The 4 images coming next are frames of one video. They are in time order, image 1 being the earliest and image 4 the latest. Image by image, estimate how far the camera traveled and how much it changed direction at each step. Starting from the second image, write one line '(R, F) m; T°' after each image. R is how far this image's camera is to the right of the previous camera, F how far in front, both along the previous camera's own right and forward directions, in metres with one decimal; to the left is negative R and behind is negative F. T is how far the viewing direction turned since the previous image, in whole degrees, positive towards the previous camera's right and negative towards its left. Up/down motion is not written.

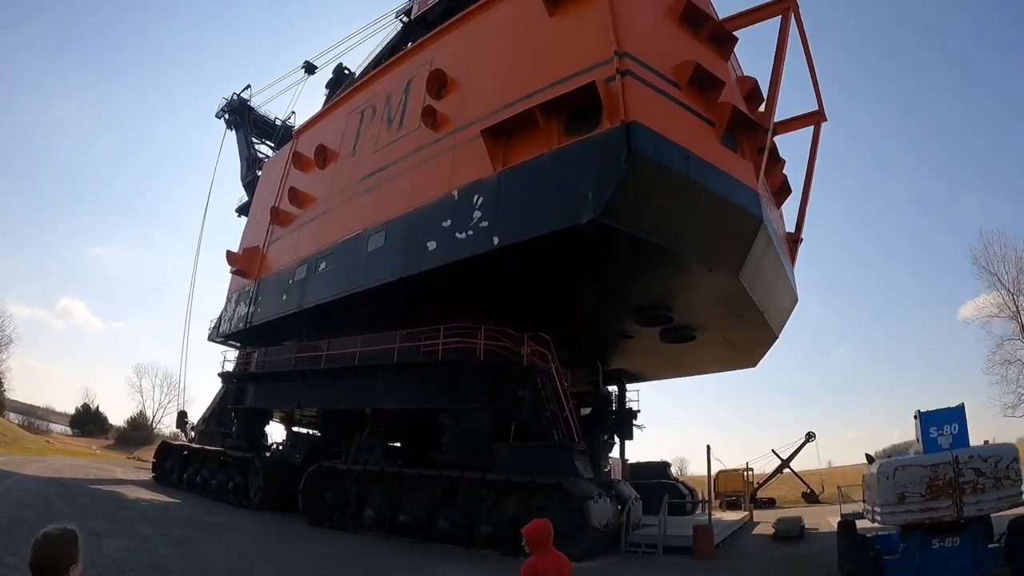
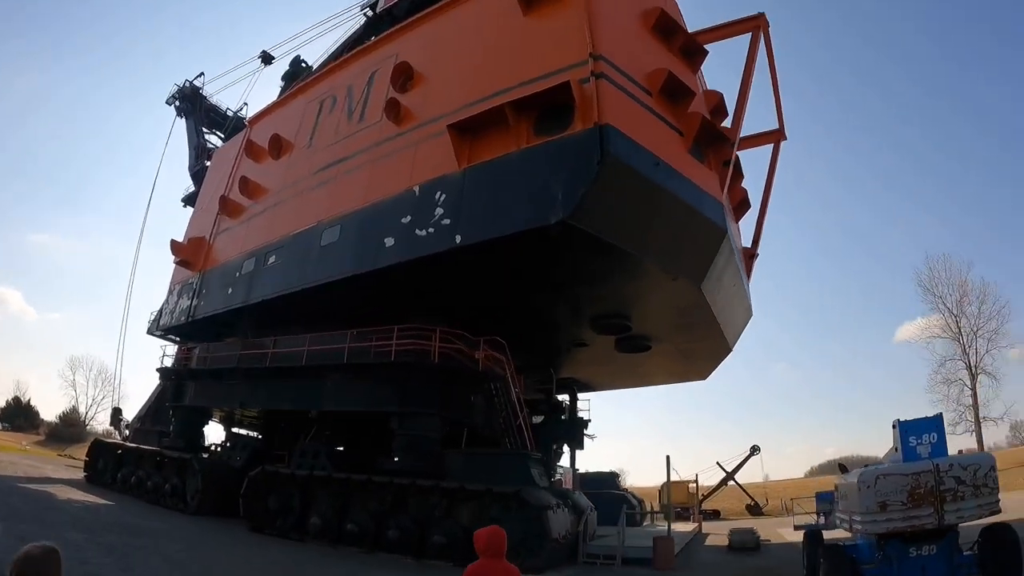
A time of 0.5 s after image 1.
(-0.2, +0.3) m; +4°
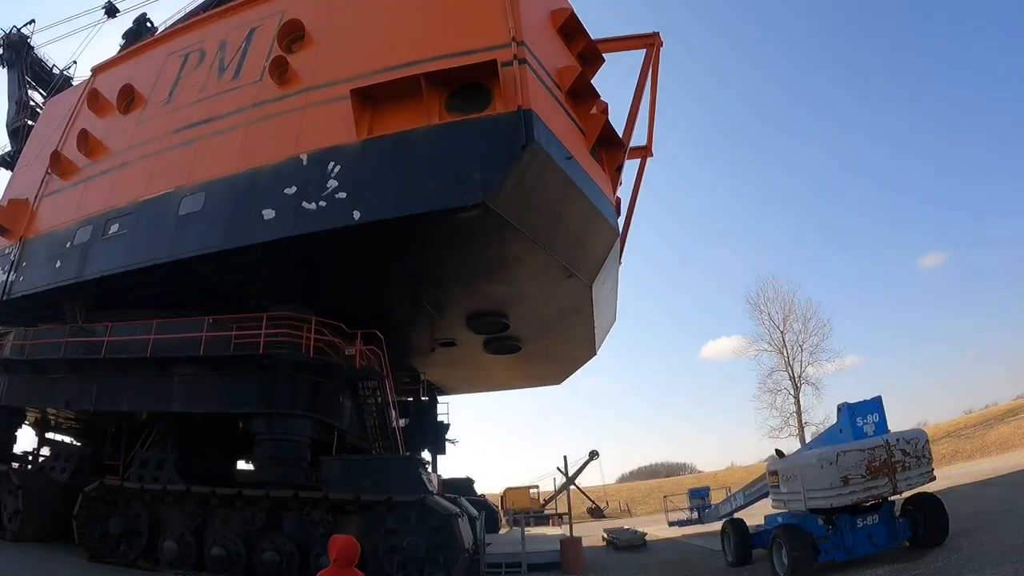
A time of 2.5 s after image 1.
(-1.6, +0.8) m; +17°
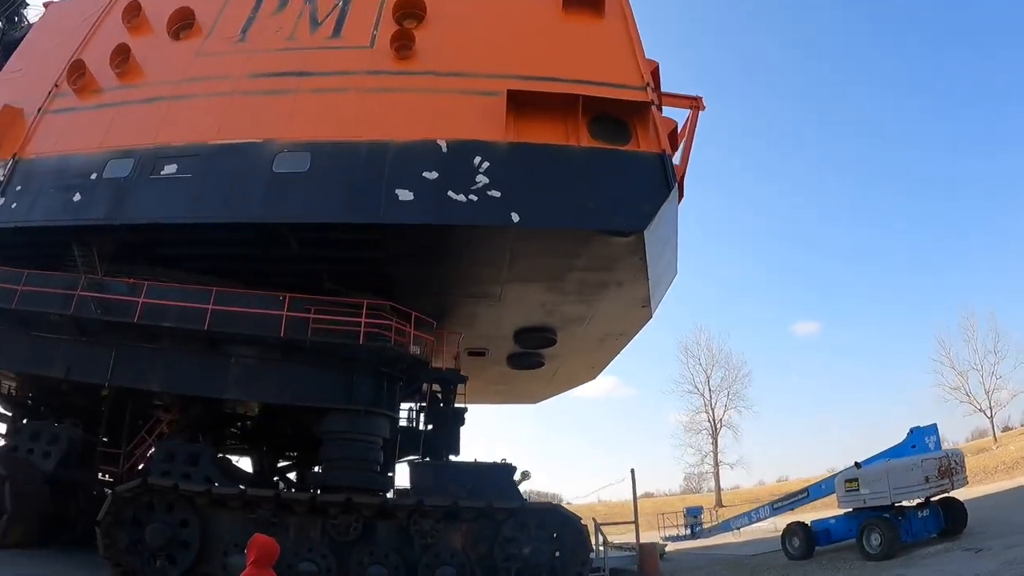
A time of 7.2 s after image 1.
(-5.3, +0.9) m; +20°
